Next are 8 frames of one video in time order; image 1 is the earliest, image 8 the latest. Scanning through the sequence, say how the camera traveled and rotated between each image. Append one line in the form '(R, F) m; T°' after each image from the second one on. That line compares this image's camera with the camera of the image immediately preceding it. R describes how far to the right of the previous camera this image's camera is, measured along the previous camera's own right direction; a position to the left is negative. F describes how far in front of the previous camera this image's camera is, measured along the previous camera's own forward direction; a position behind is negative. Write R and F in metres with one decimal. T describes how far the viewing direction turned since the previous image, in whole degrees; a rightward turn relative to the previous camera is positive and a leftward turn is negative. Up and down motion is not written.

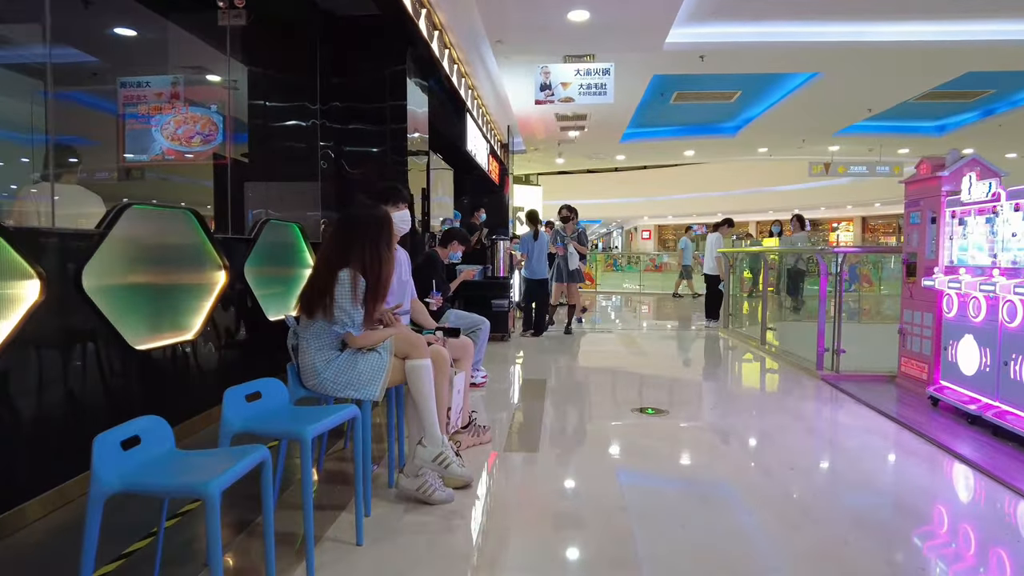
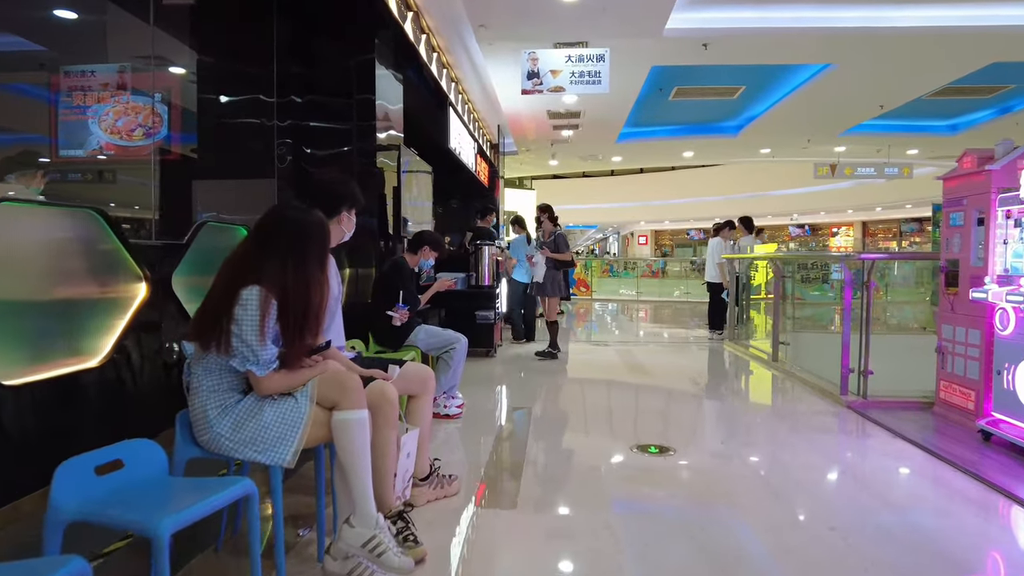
(+0.1, +0.4) m; 0°
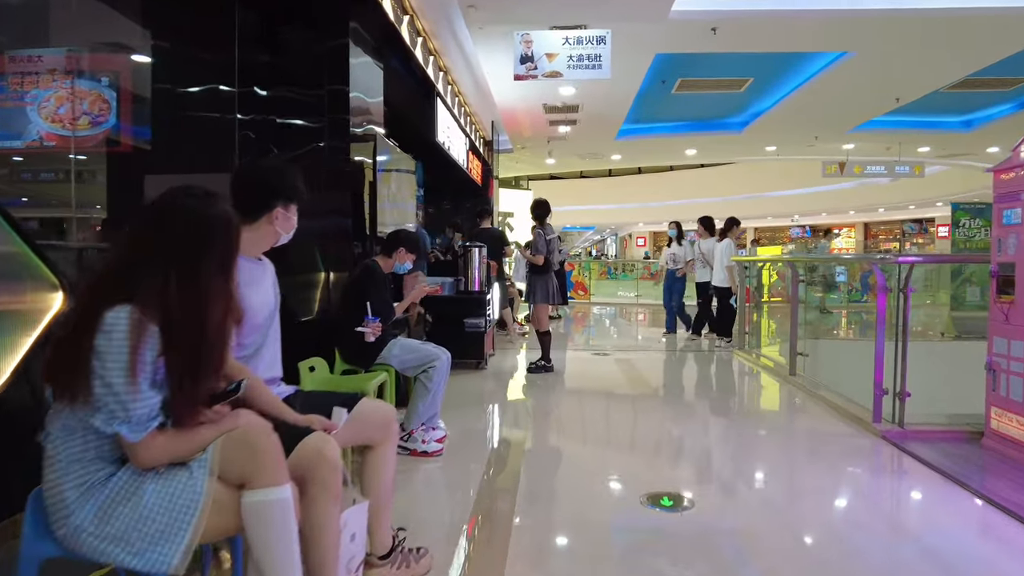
(0.0, +0.4) m; 0°
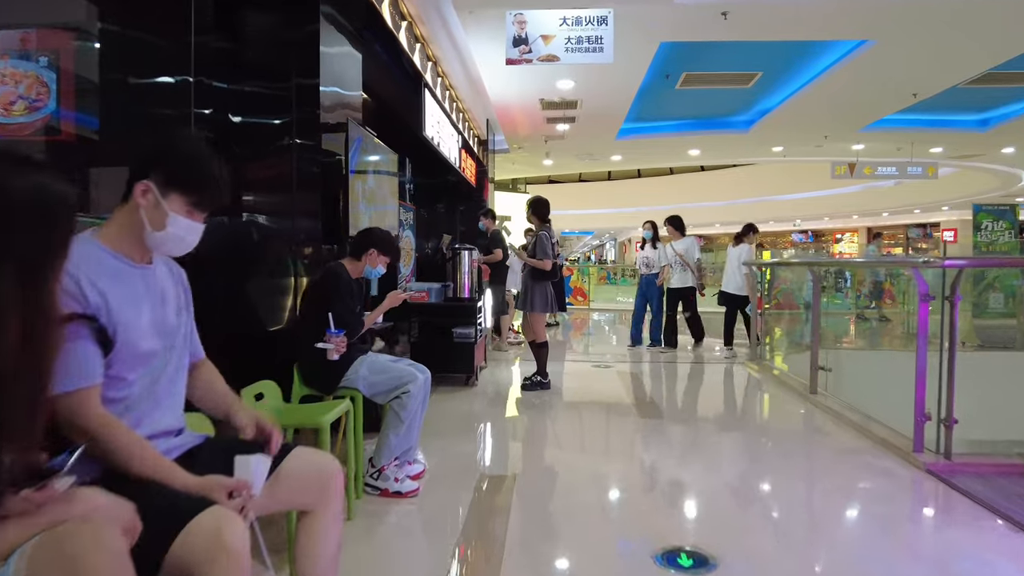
(0.0, +0.4) m; 0°
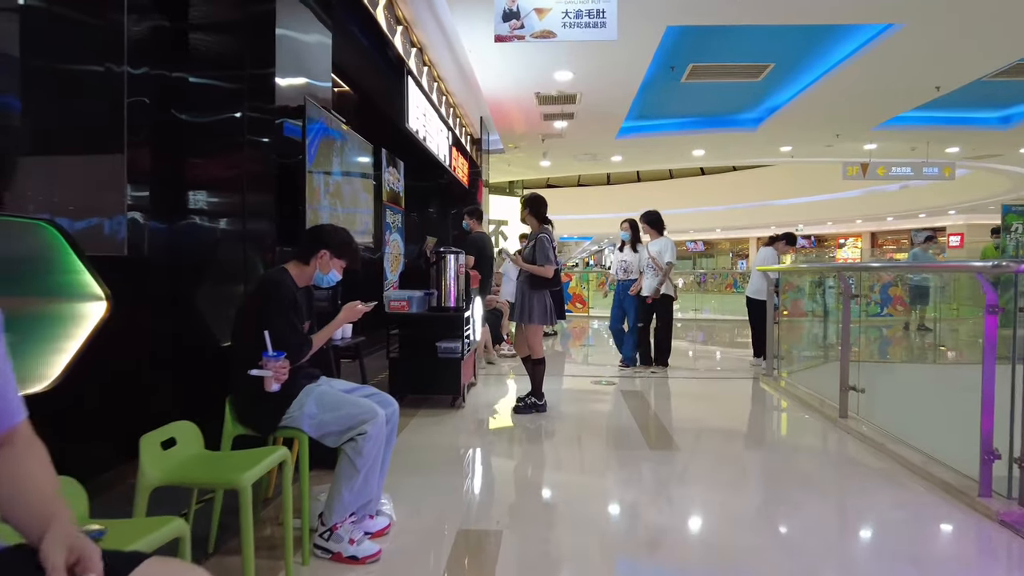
(0.0, +0.4) m; 0°
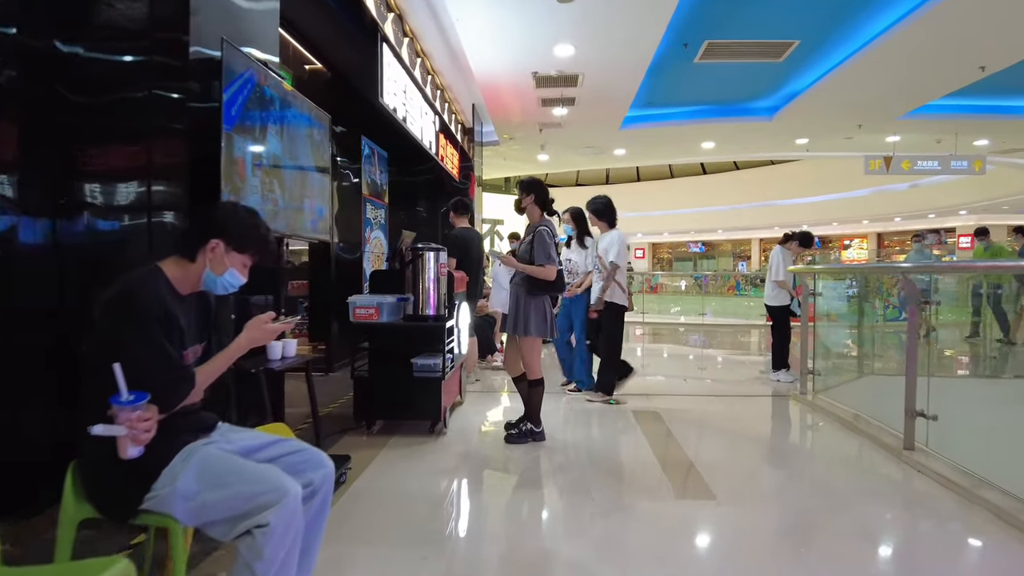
(0.0, +0.6) m; 0°
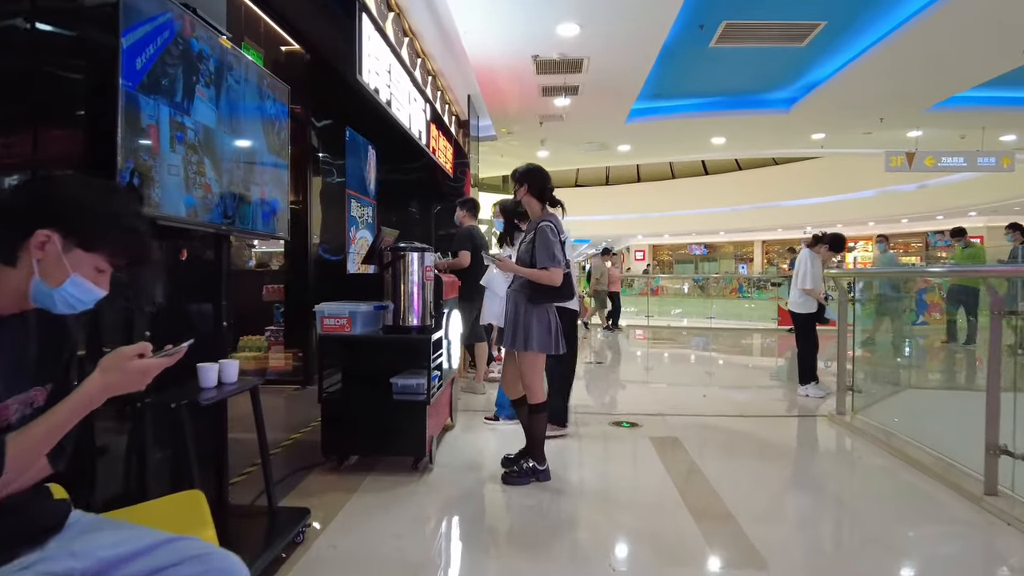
(0.0, +0.4) m; 0°
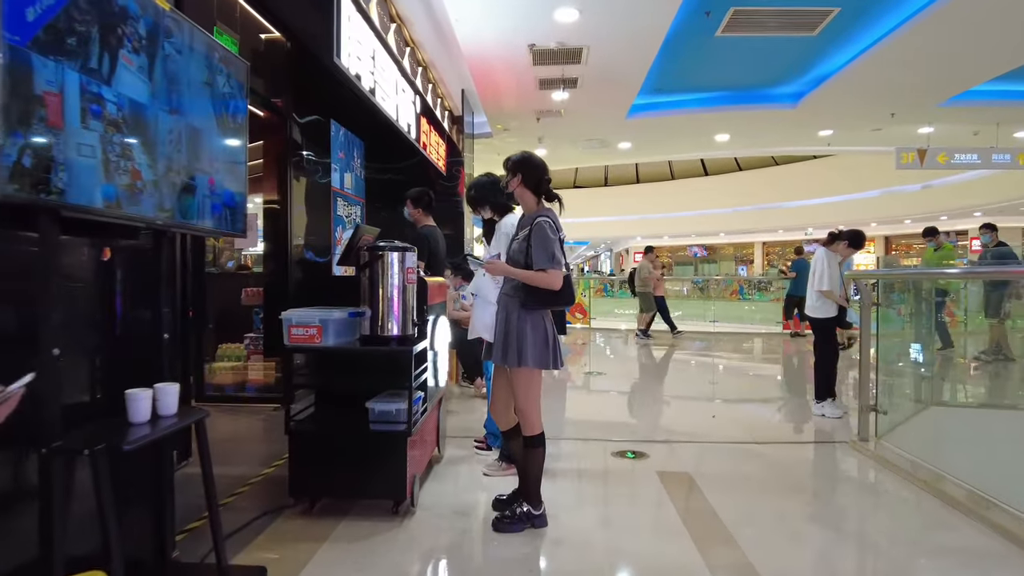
(0.0, +0.3) m; 0°
